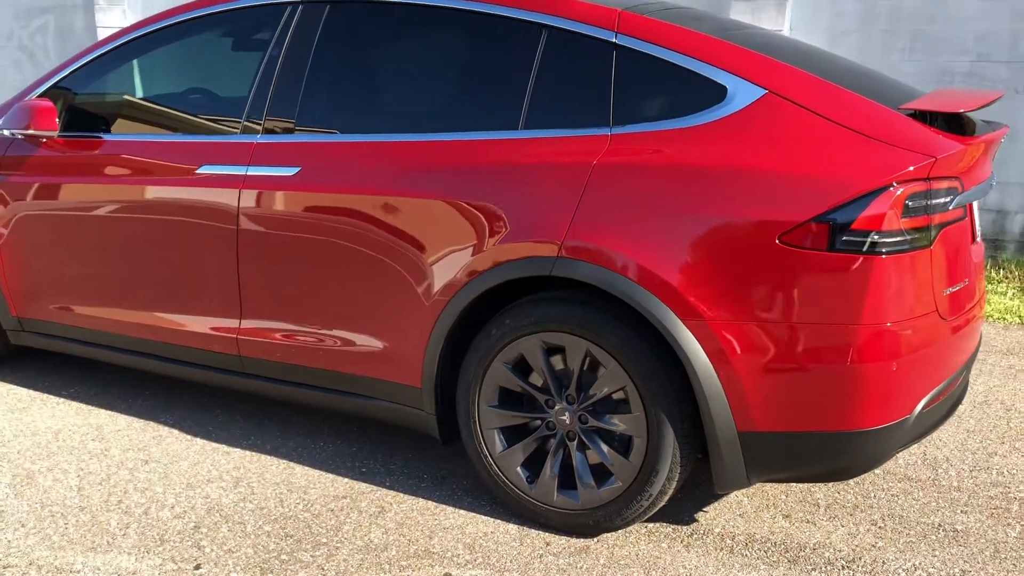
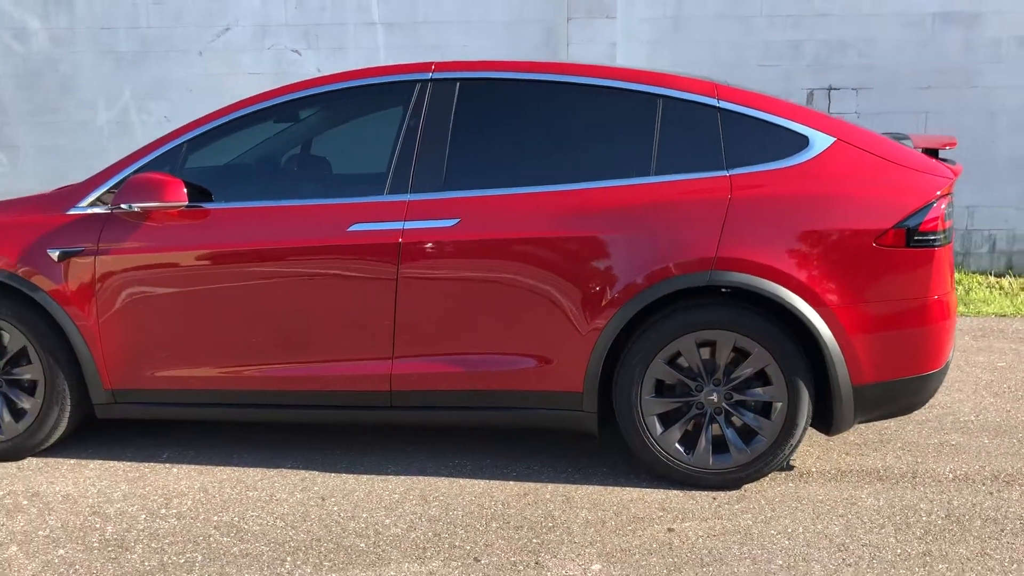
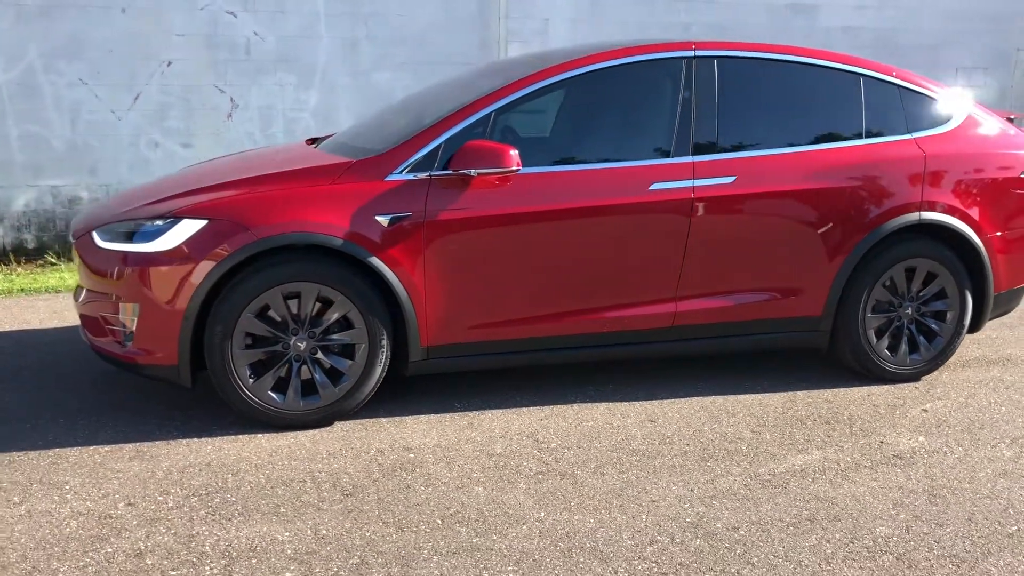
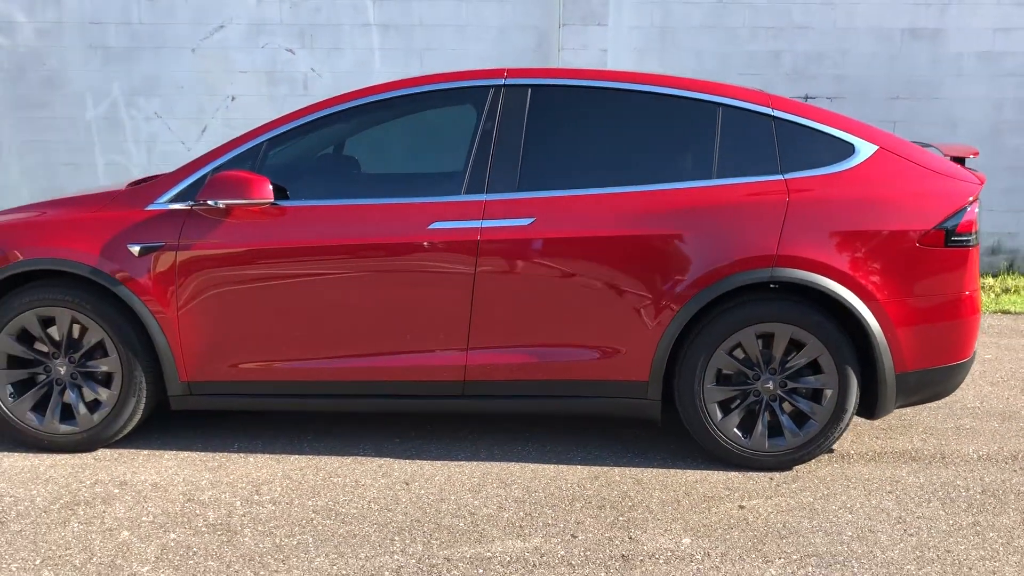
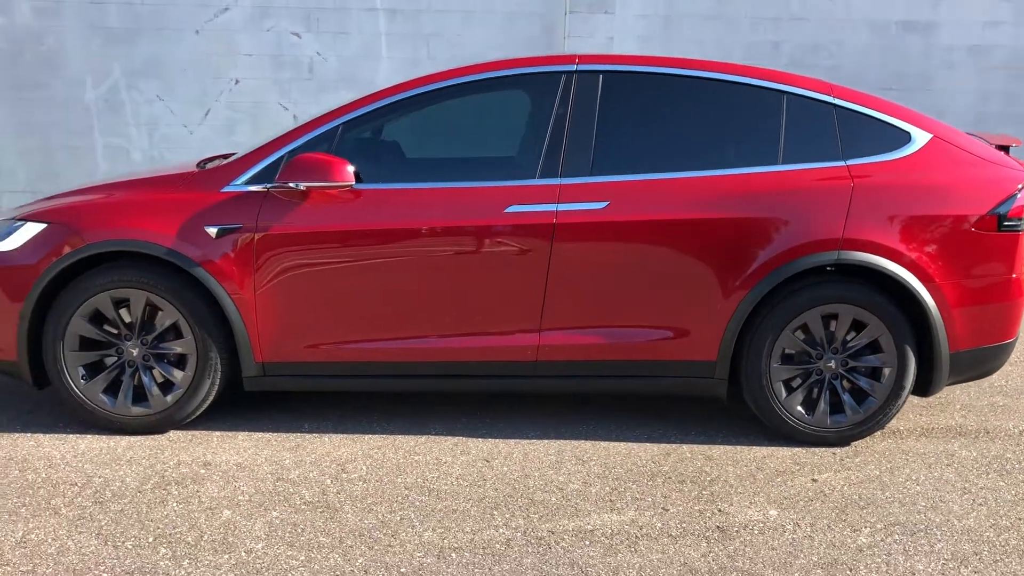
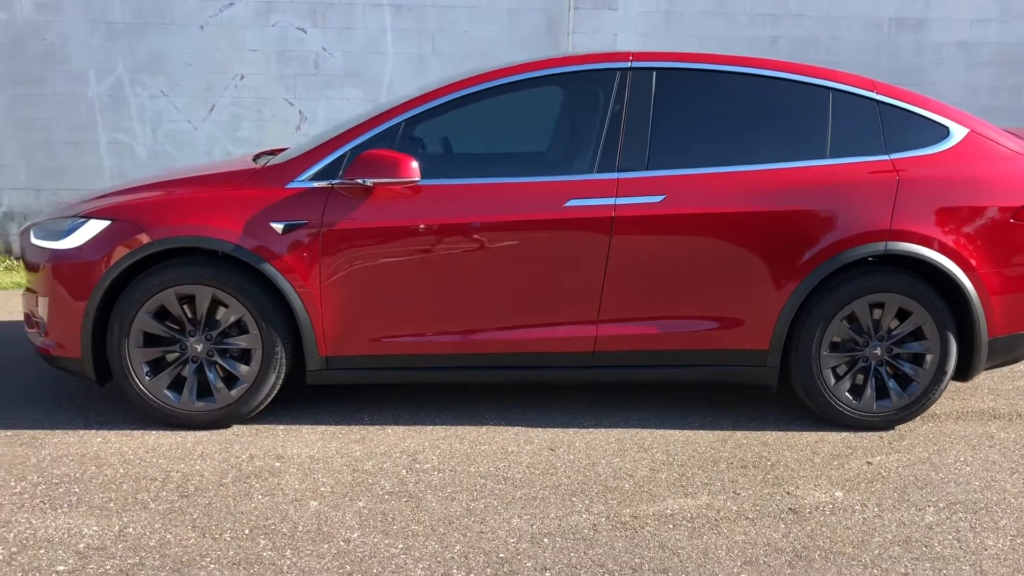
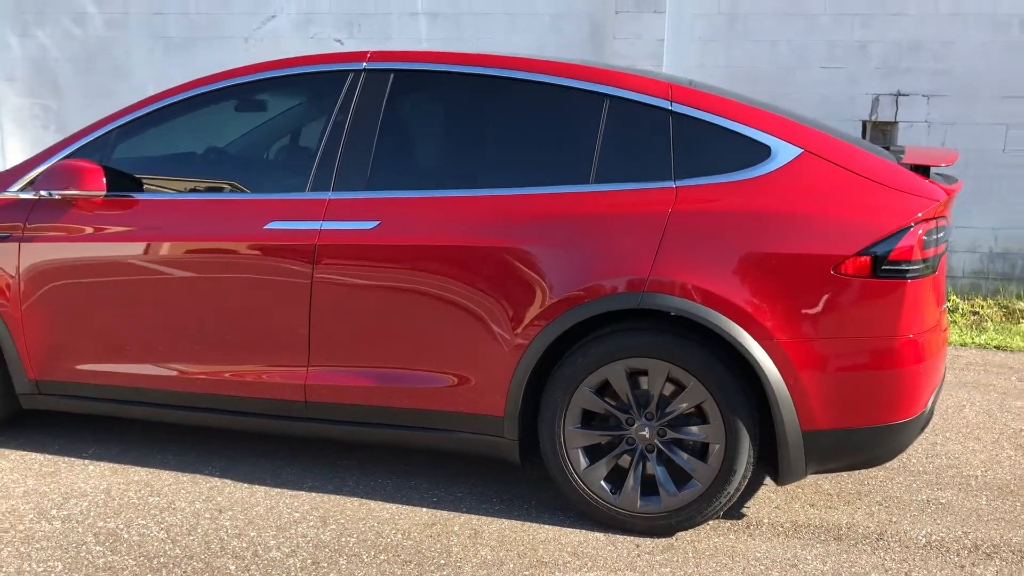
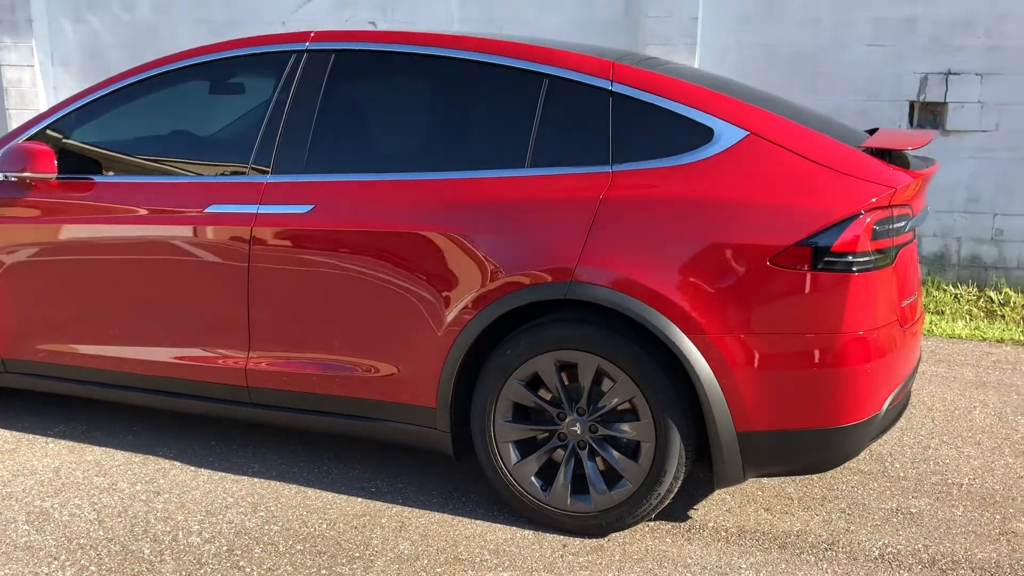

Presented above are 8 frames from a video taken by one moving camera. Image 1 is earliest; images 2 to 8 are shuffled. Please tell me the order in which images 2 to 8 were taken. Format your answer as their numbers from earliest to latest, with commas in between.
8, 7, 2, 4, 5, 6, 3
